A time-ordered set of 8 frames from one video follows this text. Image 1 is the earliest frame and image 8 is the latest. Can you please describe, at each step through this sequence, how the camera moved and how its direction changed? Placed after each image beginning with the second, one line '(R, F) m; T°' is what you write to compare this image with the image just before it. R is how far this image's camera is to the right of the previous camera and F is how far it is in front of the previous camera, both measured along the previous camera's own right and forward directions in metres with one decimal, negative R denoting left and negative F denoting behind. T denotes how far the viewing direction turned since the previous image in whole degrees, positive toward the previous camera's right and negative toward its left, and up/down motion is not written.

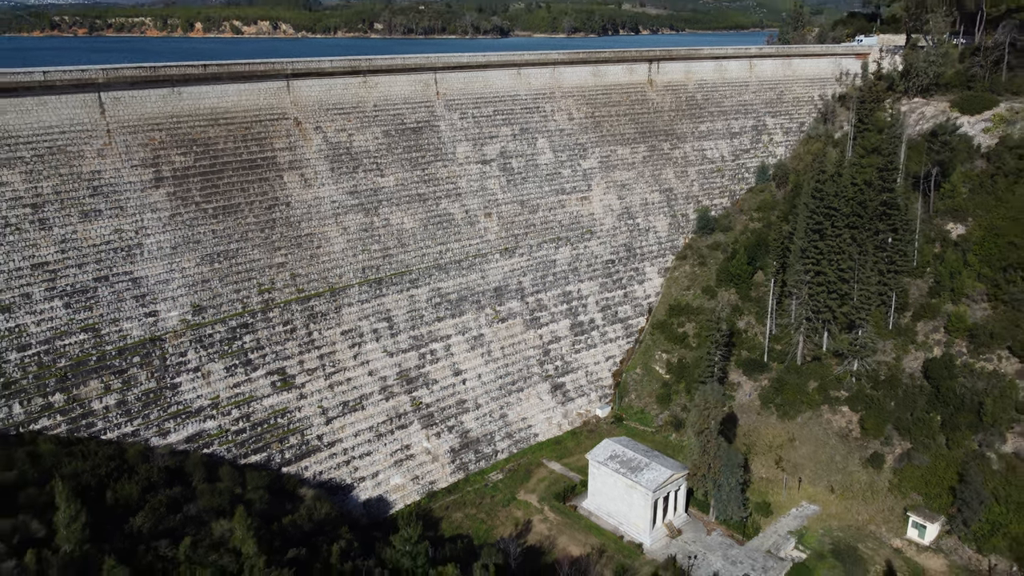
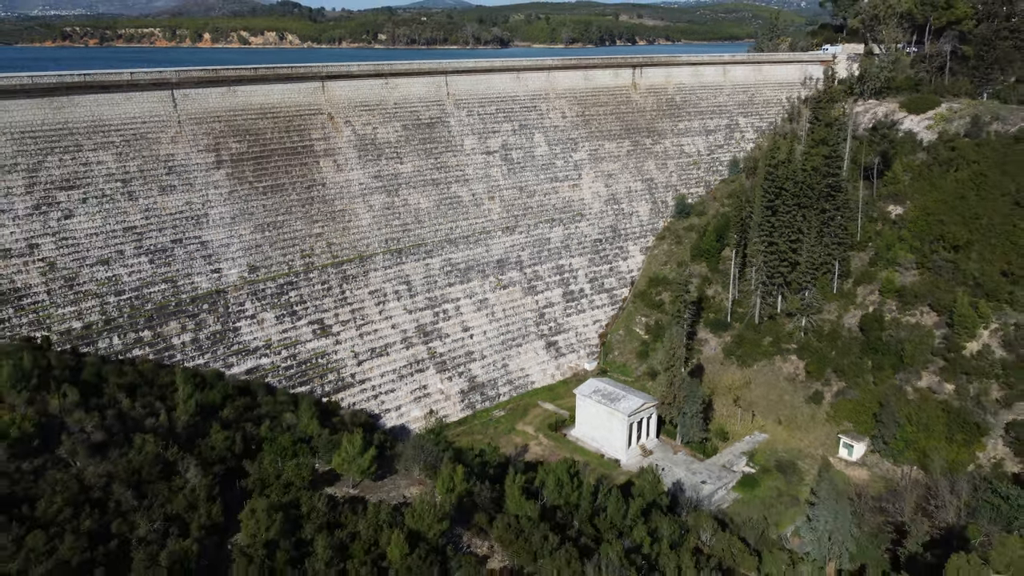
(0.0, -3.1) m; 0°
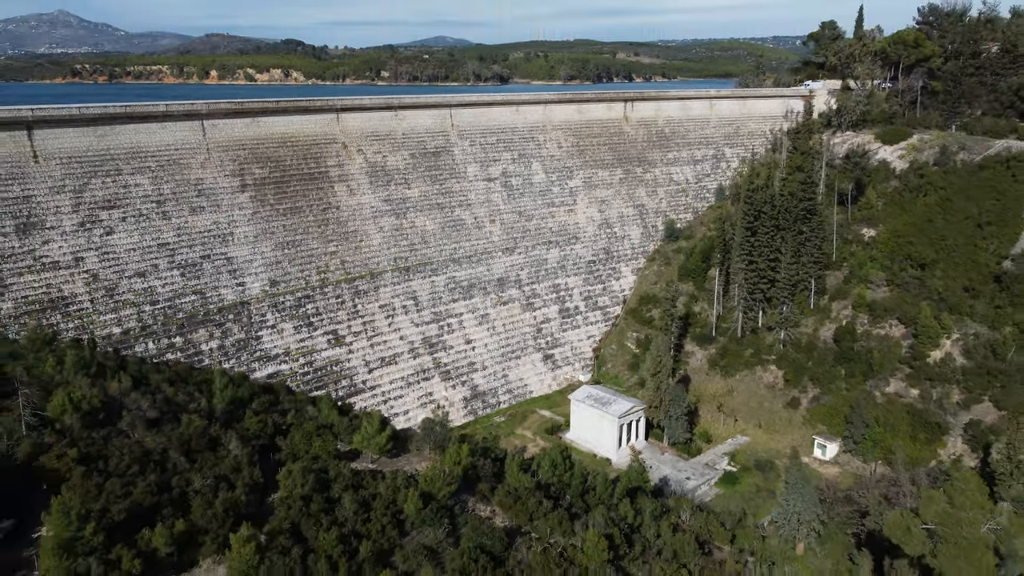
(0.0, -1.6) m; 0°
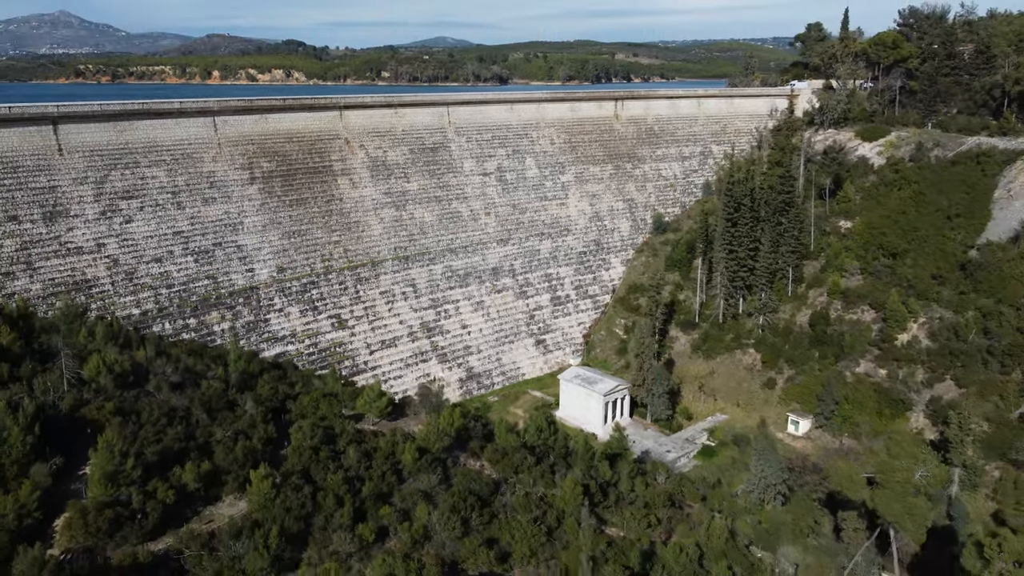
(+0.2, -1.2) m; 0°
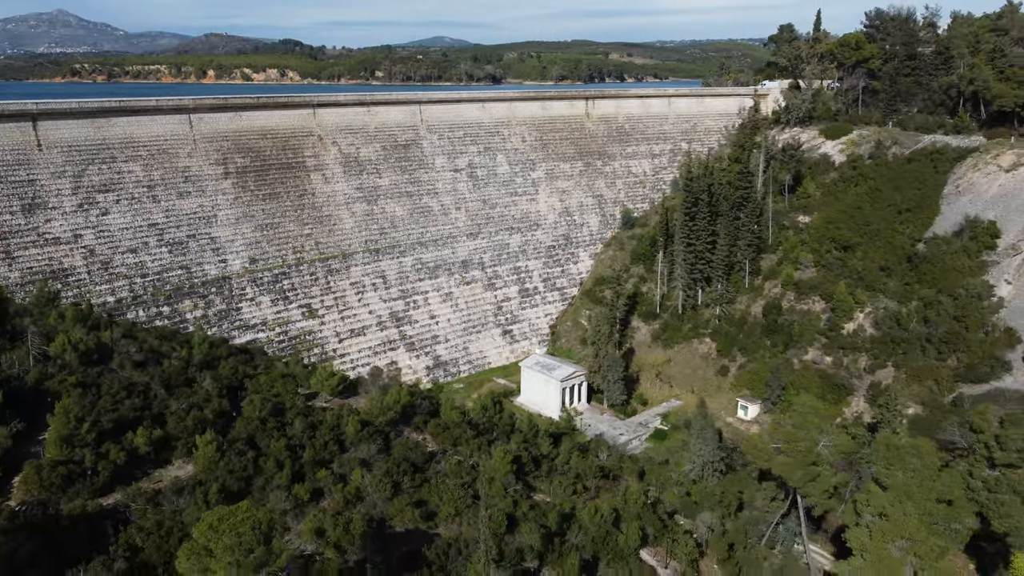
(+0.9, -0.9) m; 0°
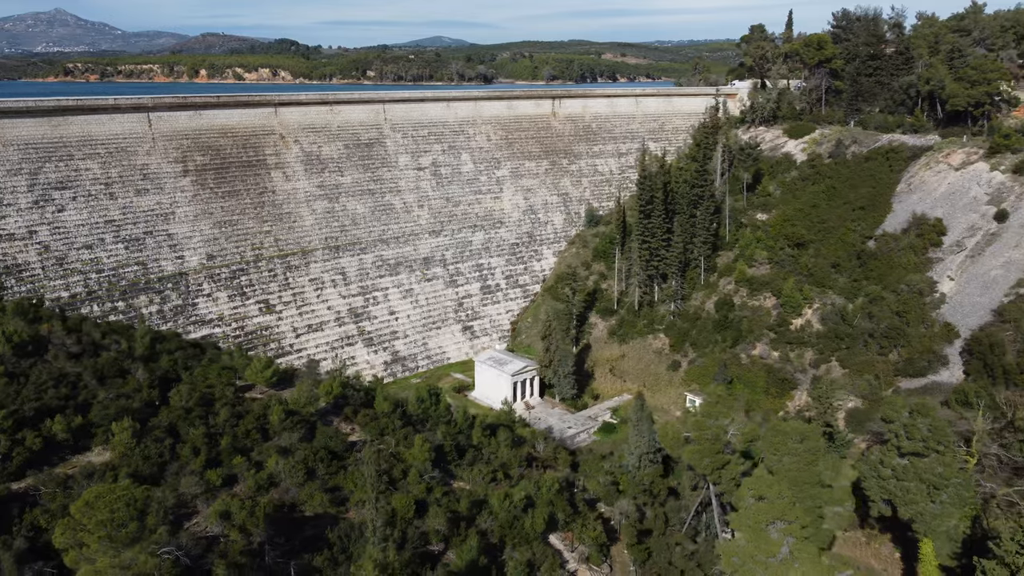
(+1.2, -0.4) m; 0°
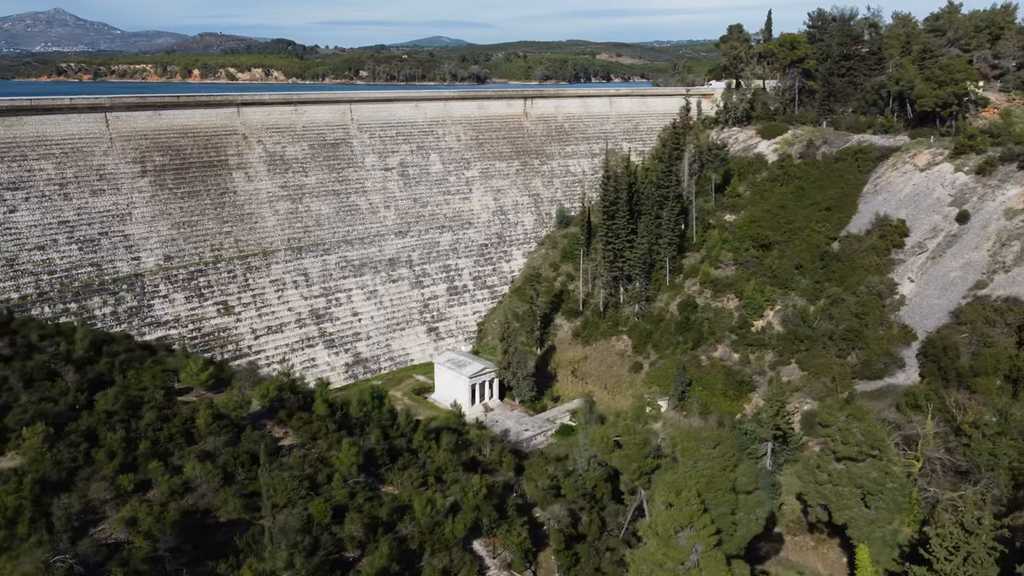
(+1.1, +0.1) m; 0°
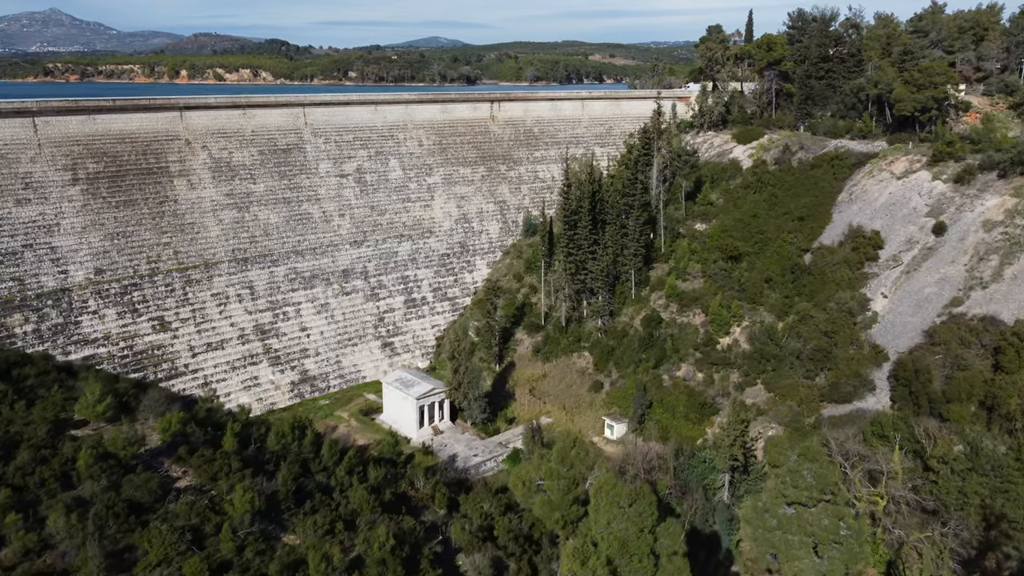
(+1.1, +1.2) m; 0°
